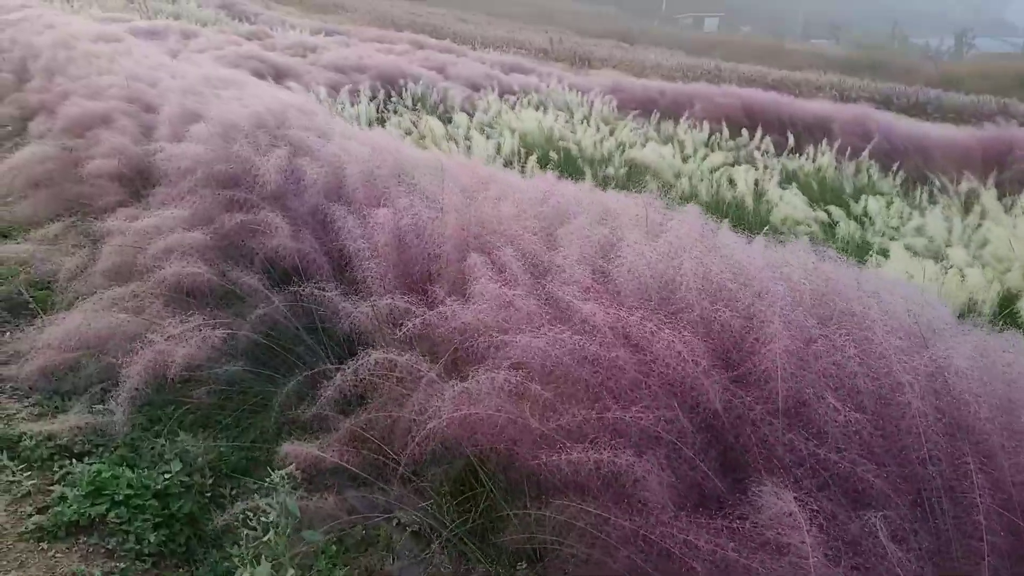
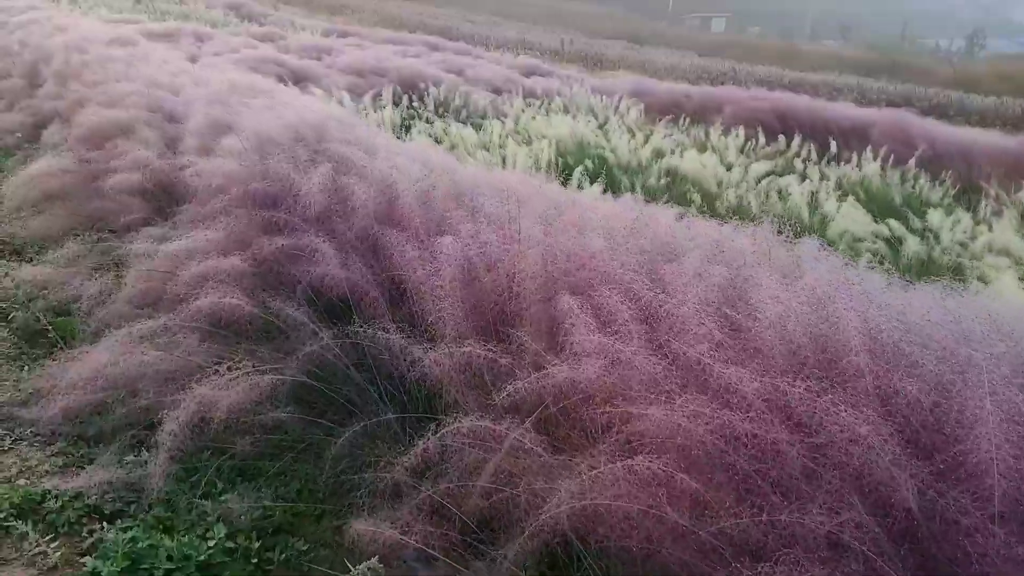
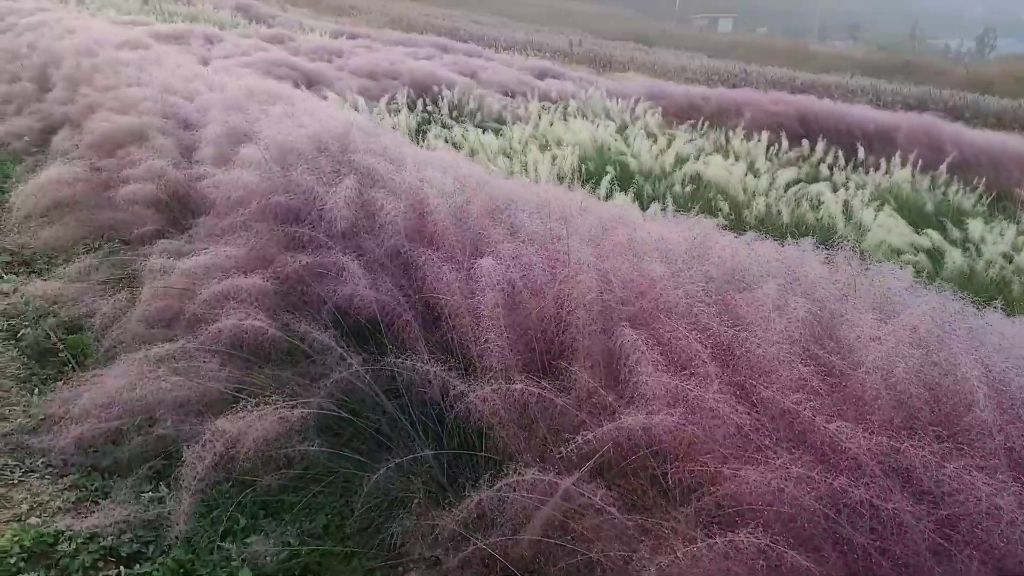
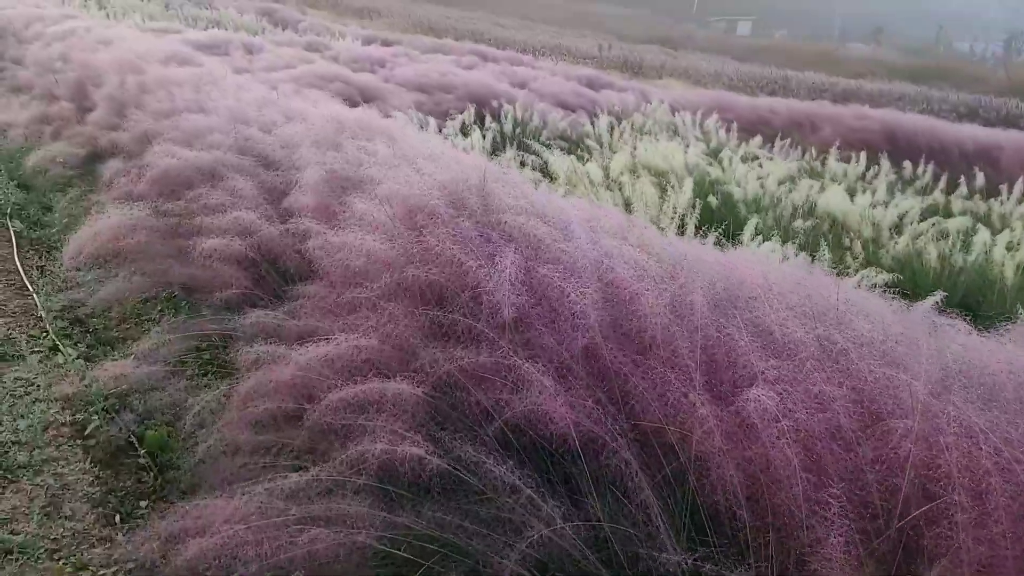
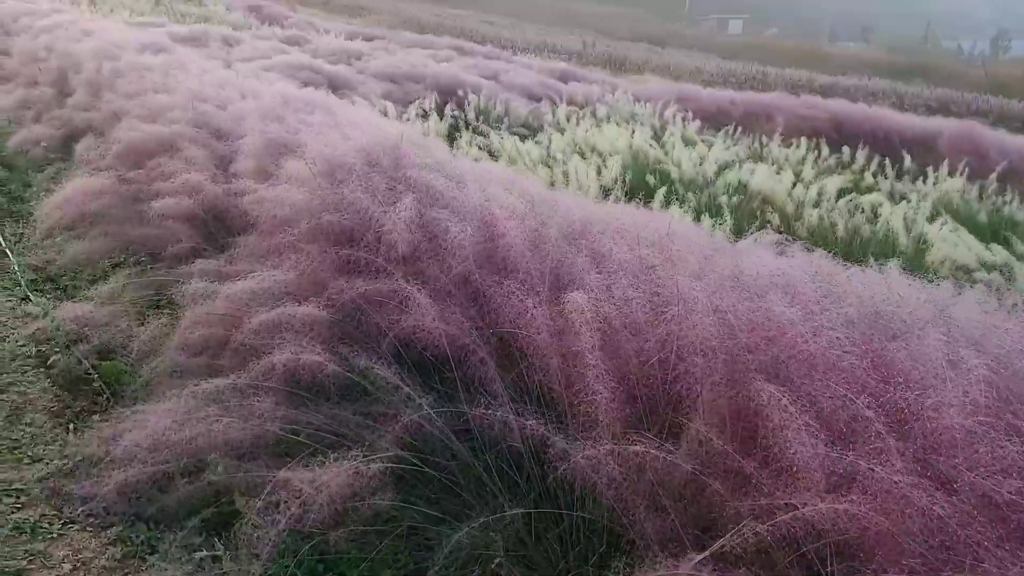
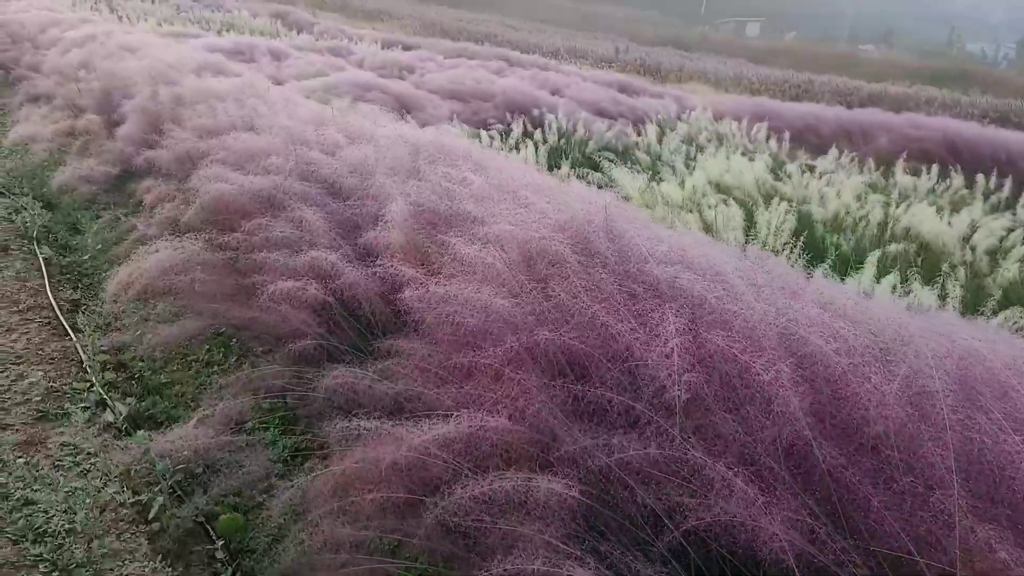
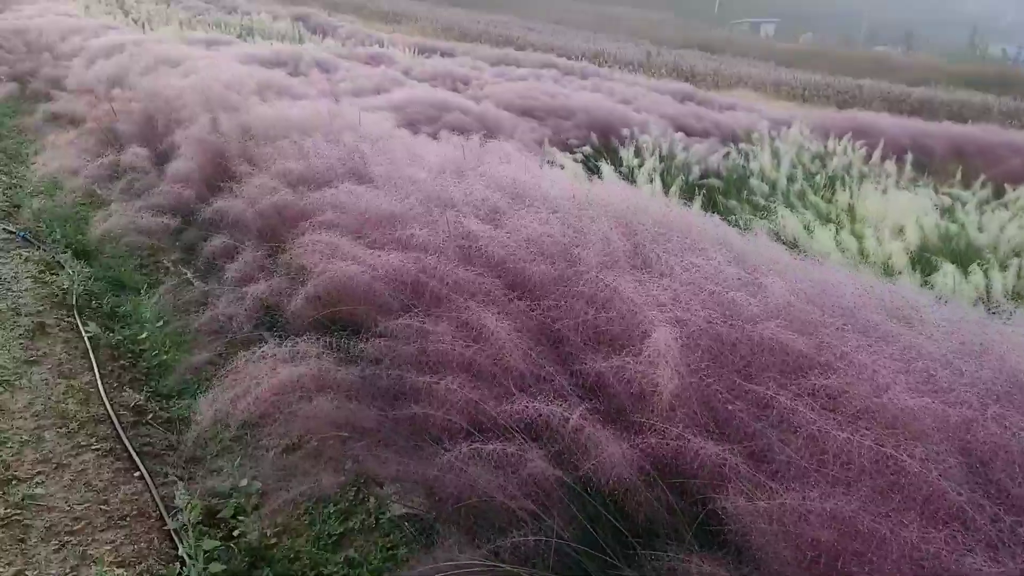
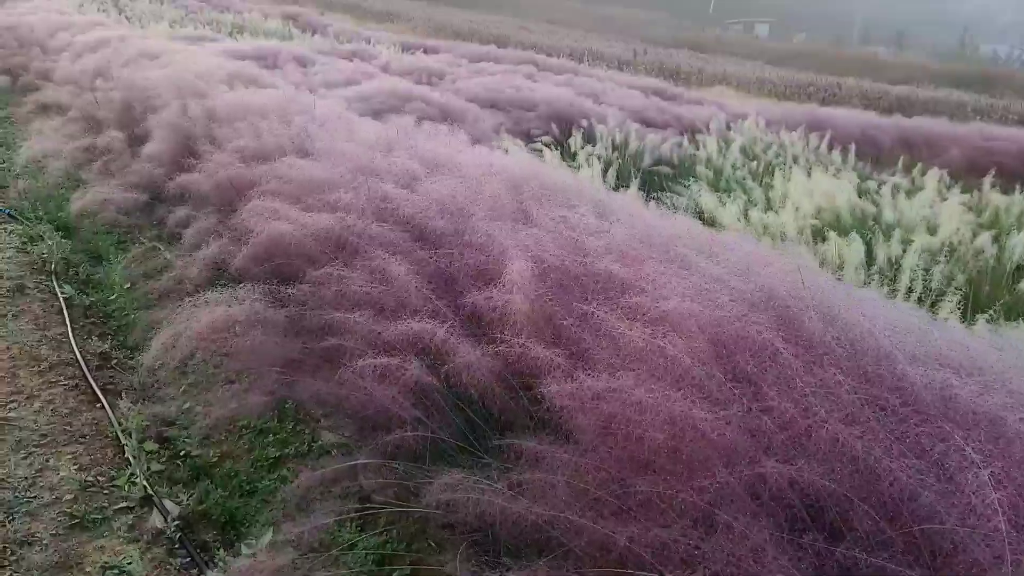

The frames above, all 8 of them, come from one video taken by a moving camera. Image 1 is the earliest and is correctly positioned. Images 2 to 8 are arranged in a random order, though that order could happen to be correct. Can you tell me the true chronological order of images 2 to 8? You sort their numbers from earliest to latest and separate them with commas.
2, 3, 5, 4, 6, 8, 7
